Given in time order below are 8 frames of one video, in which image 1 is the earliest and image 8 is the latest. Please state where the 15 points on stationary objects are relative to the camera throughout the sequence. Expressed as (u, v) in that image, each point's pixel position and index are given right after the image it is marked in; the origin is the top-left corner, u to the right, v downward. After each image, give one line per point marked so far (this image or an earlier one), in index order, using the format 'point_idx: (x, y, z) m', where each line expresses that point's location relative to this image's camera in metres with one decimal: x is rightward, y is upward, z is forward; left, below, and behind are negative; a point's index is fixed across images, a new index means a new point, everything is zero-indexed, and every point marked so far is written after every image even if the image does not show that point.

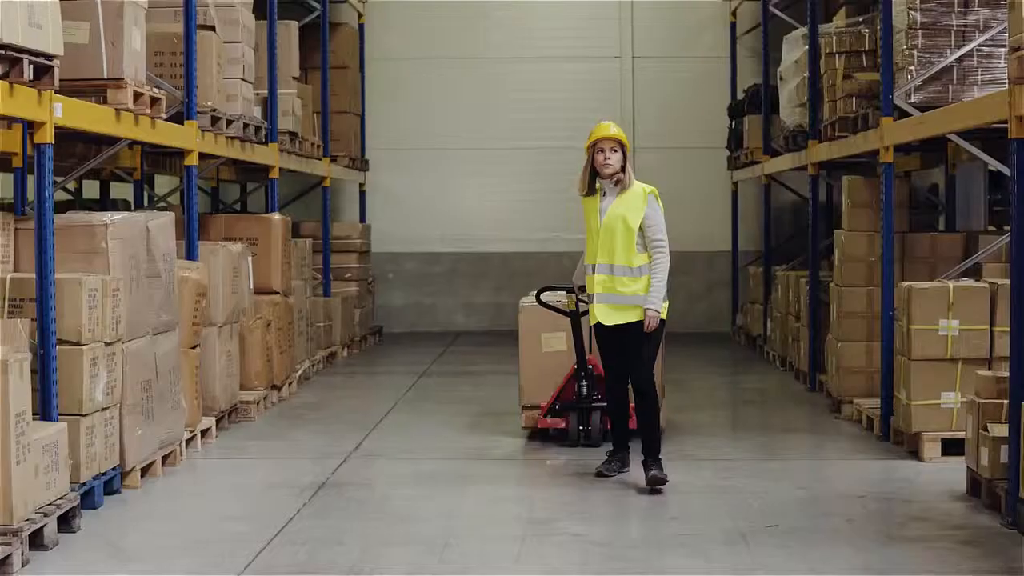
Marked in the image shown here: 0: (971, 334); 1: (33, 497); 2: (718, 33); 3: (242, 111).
0: (+1.5, -0.1, +6.8) m
1: (-1.1, -0.5, +5.0) m
2: (+1.5, +1.8, +14.8) m
3: (-1.1, +0.7, +8.3) m
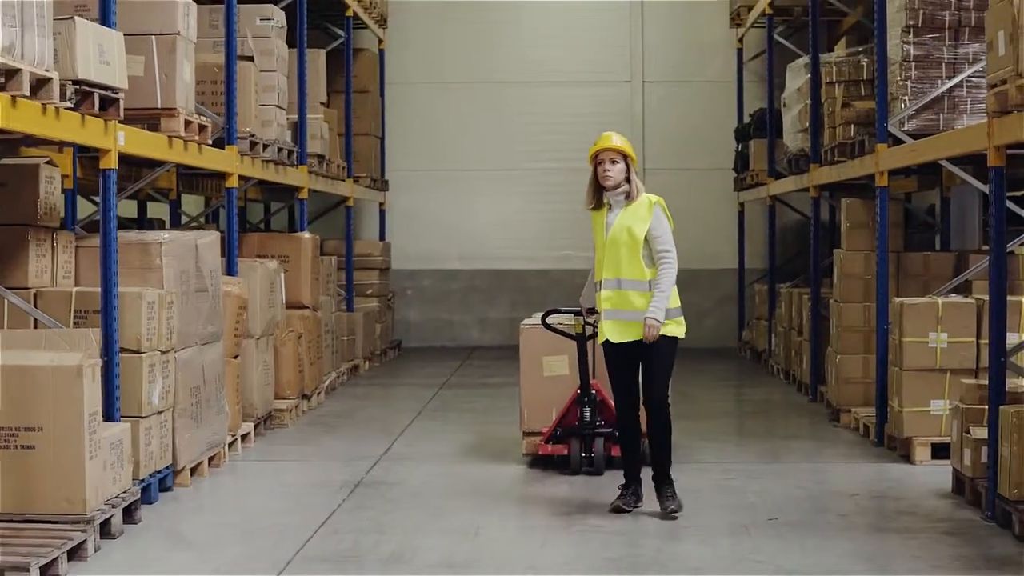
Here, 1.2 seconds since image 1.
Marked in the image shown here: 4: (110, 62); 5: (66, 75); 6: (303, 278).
0: (+1.6, -0.2, +7.3) m
1: (-1.1, -0.5, +5.5) m
2: (+1.6, +1.7, +15.3) m
3: (-1.0, +0.6, +8.8) m
4: (-1.1, +0.6, +5.7) m
5: (-1.1, +0.6, +5.3) m
6: (-1.0, 0.0, +9.6) m
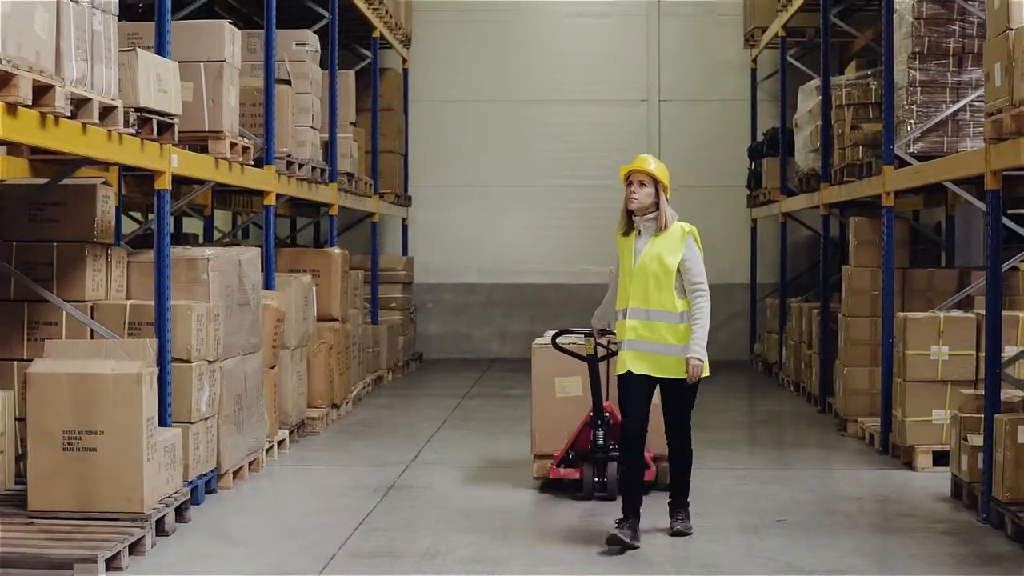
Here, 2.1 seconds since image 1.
0: (+1.6, -0.3, +7.7) m
1: (-1.0, -0.6, +5.9) m
2: (+1.7, +1.6, +15.7) m
3: (-0.9, +0.6, +9.2) m
4: (-1.0, +0.6, +6.1) m
5: (-1.1, +0.5, +5.8) m
6: (-0.9, 0.0, +10.0) m
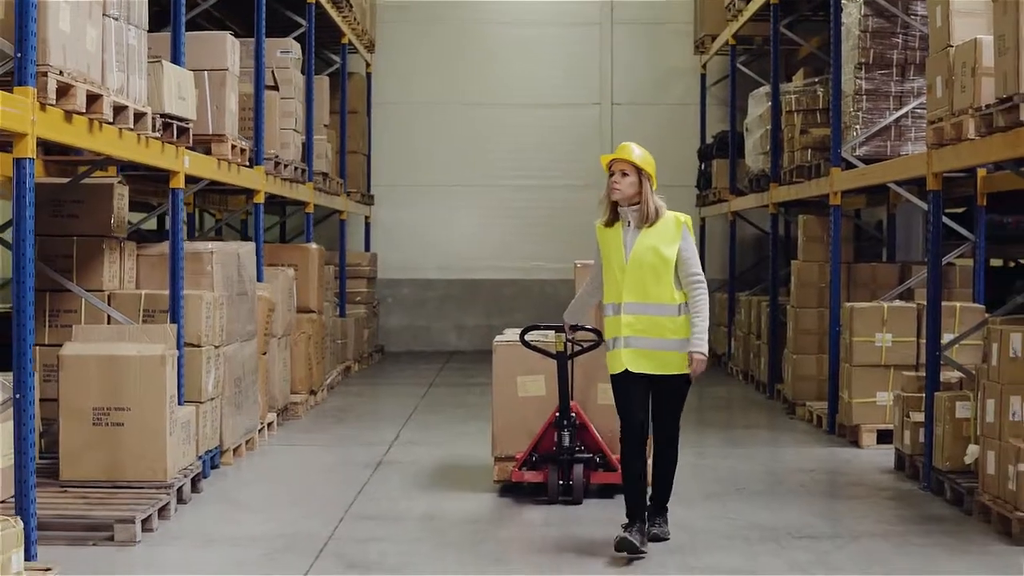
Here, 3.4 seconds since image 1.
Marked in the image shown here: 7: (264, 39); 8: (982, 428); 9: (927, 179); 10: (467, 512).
0: (+1.6, -0.2, +8.3) m
1: (-1.0, -0.5, +6.5) m
2: (+1.4, +1.6, +16.4) m
3: (-1.0, +0.6, +9.8) m
4: (-1.1, +0.6, +6.7) m
5: (-1.1, +0.5, +6.3) m
6: (-1.0, 0.0, +10.5) m
7: (-1.1, +1.1, +9.0) m
8: (+1.4, -0.4, +6.2) m
9: (+1.4, +0.4, +7.1) m
10: (-0.1, -0.7, +6.4) m
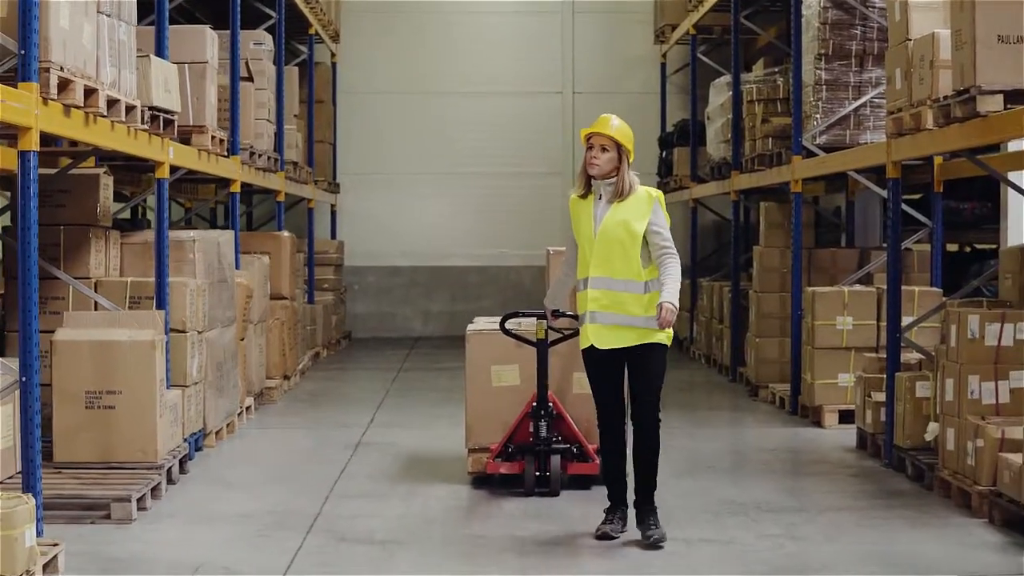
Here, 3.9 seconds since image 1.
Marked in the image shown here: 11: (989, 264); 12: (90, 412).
0: (+1.4, -0.2, +8.6) m
1: (-1.1, -0.5, +6.7) m
2: (+1.1, +1.7, +16.6) m
3: (-1.2, +0.7, +10.0) m
4: (-1.1, +0.7, +6.9) m
5: (-1.2, +0.6, +6.5) m
6: (-1.2, +0.1, +10.8) m
7: (-1.2, +1.1, +9.3) m
8: (+1.3, -0.4, +6.4) m
9: (+1.3, +0.4, +7.4) m
10: (-0.2, -0.7, +6.7) m
11: (+3.0, +0.2, +13.0) m
12: (-1.3, -0.4, +6.5) m
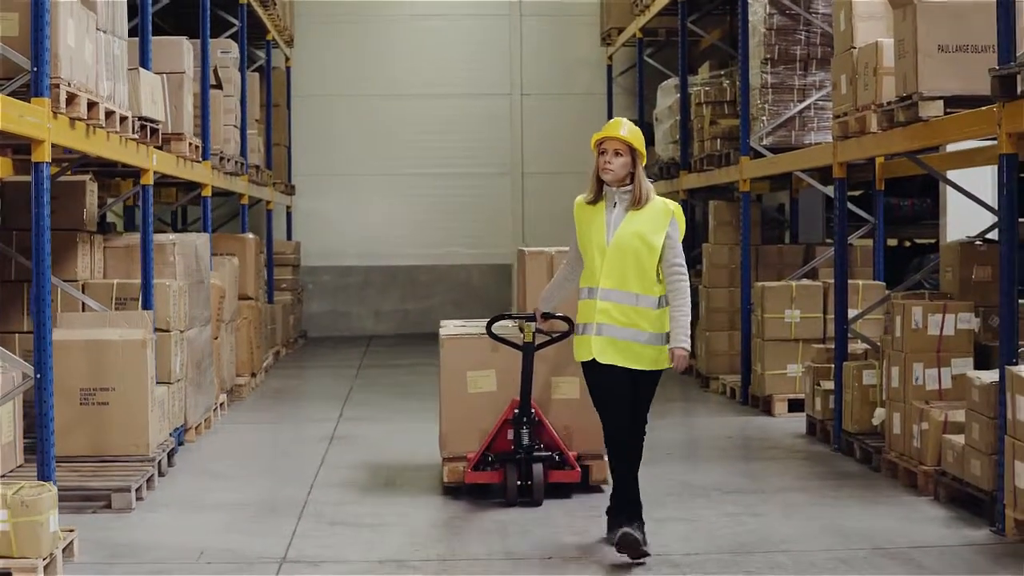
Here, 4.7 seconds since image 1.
0: (+1.3, -0.1, +9.0) m
1: (-1.2, -0.5, +7.1) m
2: (+0.7, +1.8, +17.0) m
3: (-1.4, +0.7, +10.4) m
4: (-1.2, +0.7, +7.2) m
5: (-1.3, +0.6, +6.9) m
6: (-1.4, +0.1, +11.1) m
7: (-1.4, +1.1, +9.6) m
8: (+1.2, -0.3, +6.9) m
9: (+1.2, +0.5, +7.8) m
10: (-0.3, -0.6, +7.1) m
11: (+2.7, +0.2, +13.4) m
12: (-1.4, -0.4, +6.8) m
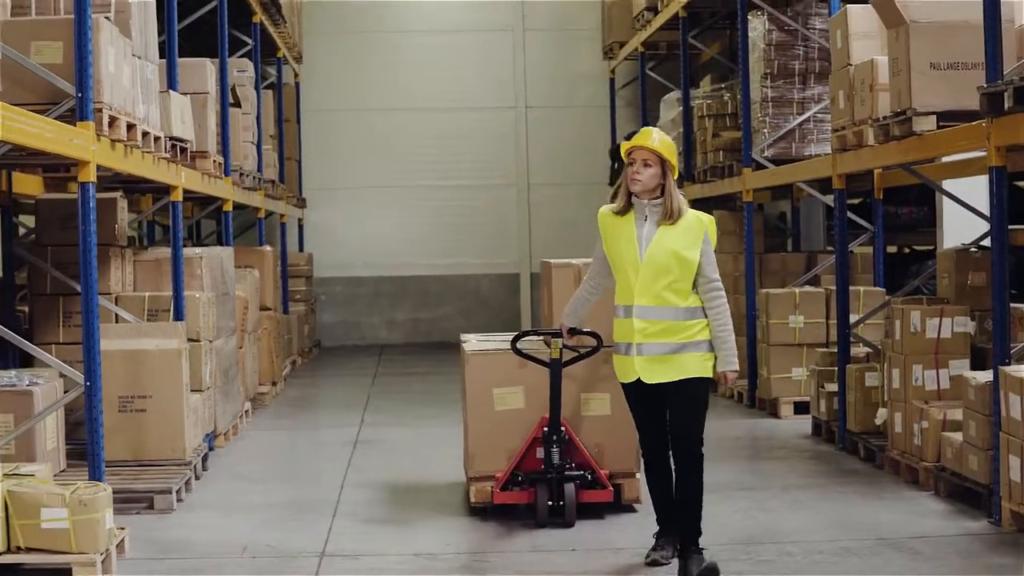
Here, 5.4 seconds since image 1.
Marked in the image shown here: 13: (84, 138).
0: (+1.3, -0.2, +9.4) m
1: (-1.1, -0.6, +7.4) m
2: (+0.7, +1.7, +17.4) m
3: (-1.3, +0.6, +10.7) m
4: (-1.2, +0.6, +7.6) m
5: (-1.2, +0.5, +7.2) m
6: (-1.3, 0.0, +11.4) m
7: (-1.4, +1.1, +9.9) m
8: (+1.3, -0.4, +7.2) m
9: (+1.3, +0.4, +8.2) m
10: (-0.2, -0.7, +7.4) m
11: (+2.7, +0.2, +13.8) m
12: (-1.3, -0.4, +7.2) m
13: (-1.2, +0.4, +5.8) m
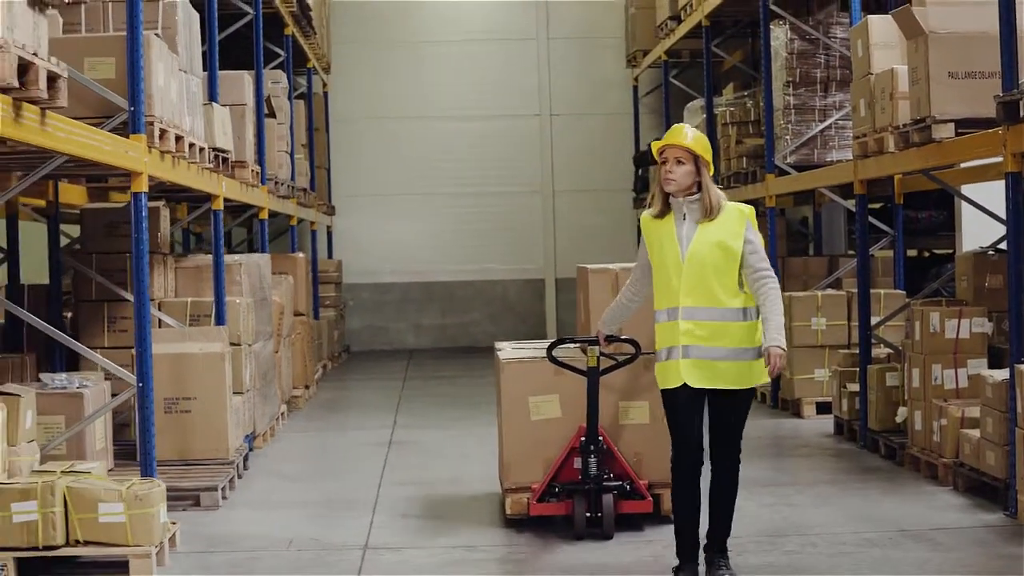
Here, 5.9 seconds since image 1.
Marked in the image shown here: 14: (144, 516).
0: (+1.5, -0.2, +9.6) m
1: (-1.0, -0.6, +7.7) m
2: (+0.9, +1.7, +17.6) m
3: (-1.2, +0.6, +11.0) m
4: (-1.1, +0.6, +7.8) m
5: (-1.1, +0.5, +7.5) m
6: (-1.2, 0.0, +11.7) m
7: (-1.2, +1.1, +10.2) m
8: (+1.4, -0.4, +7.4) m
9: (+1.4, +0.4, +8.4) m
10: (-0.1, -0.7, +7.6) m
11: (+2.9, +0.1, +14.0) m
12: (-1.2, -0.5, +7.4) m
13: (-1.1, +0.4, +6.0) m
14: (-0.9, -0.6, +5.4) m
